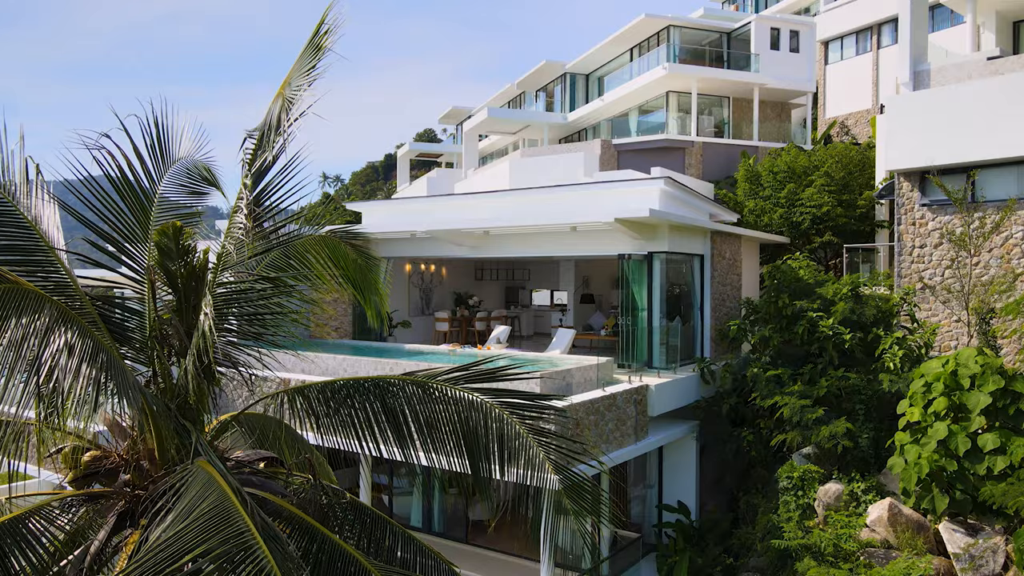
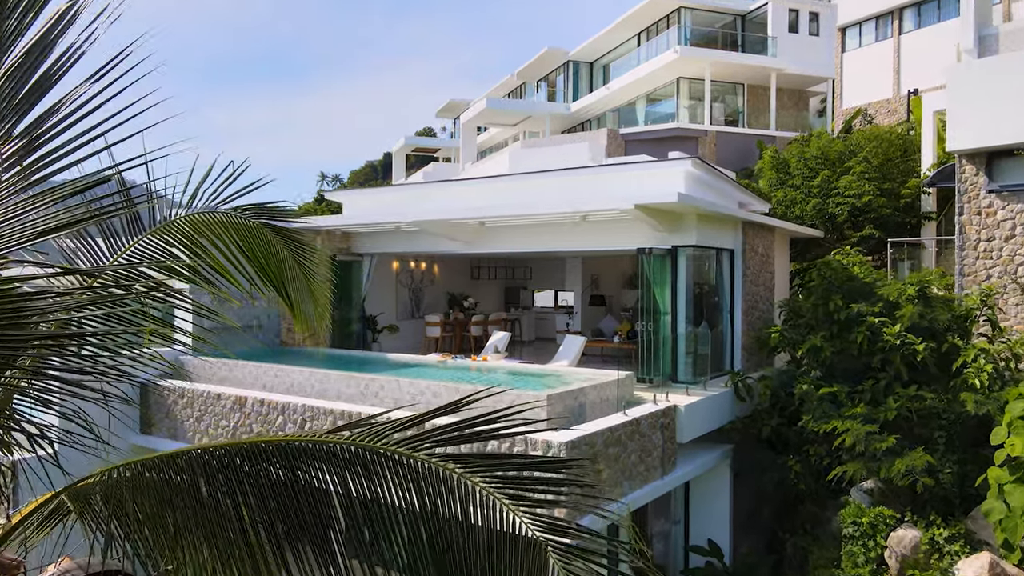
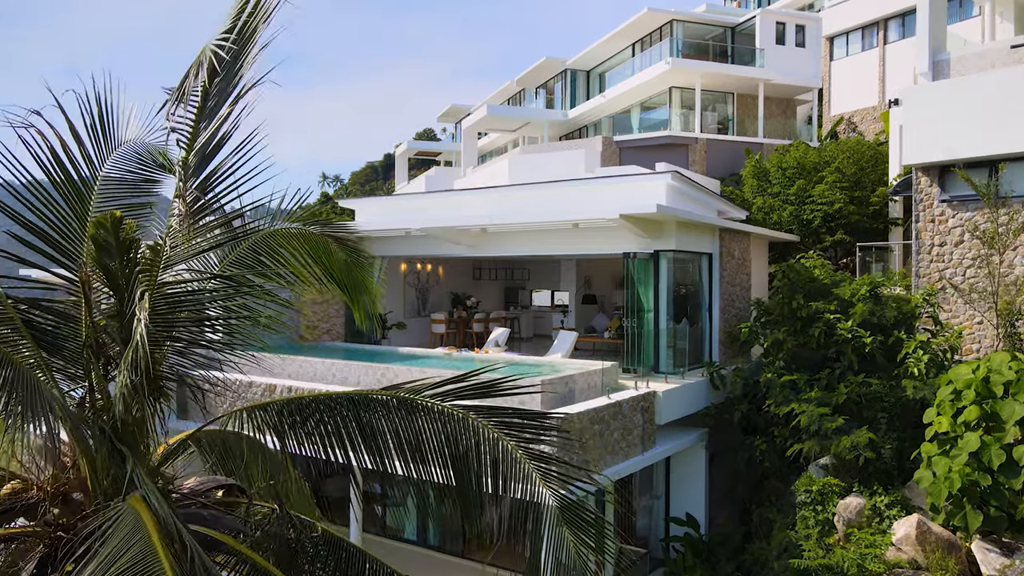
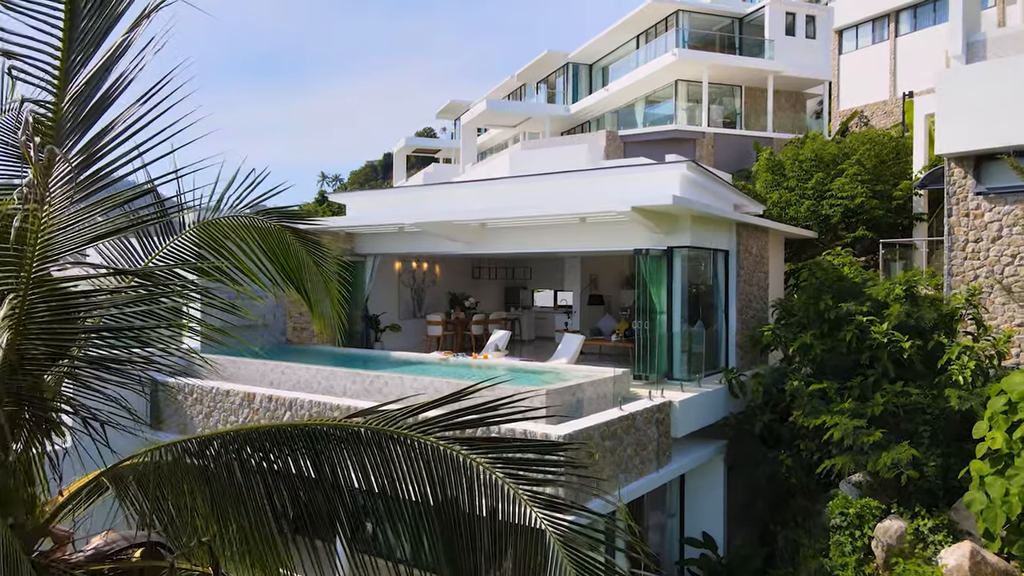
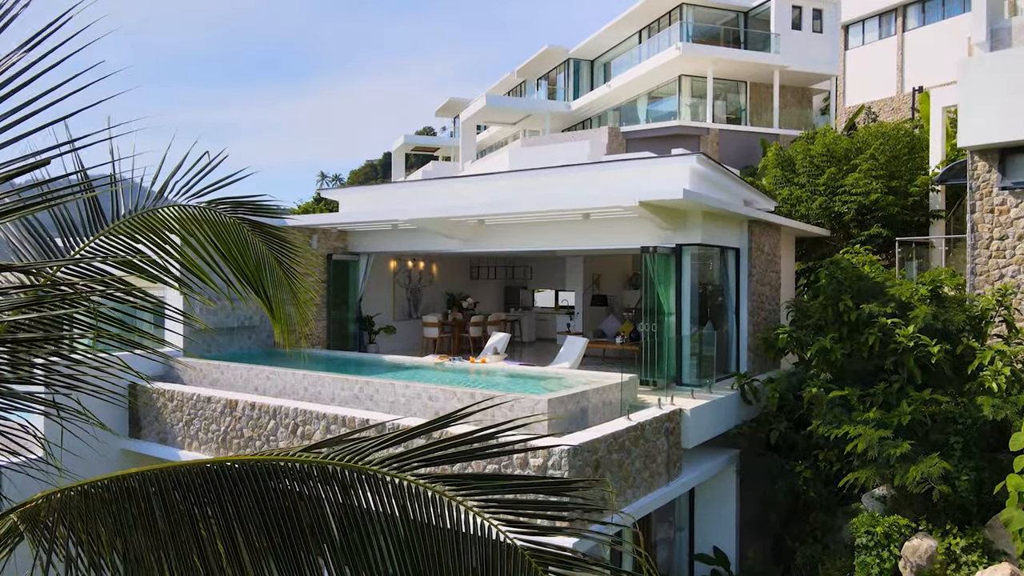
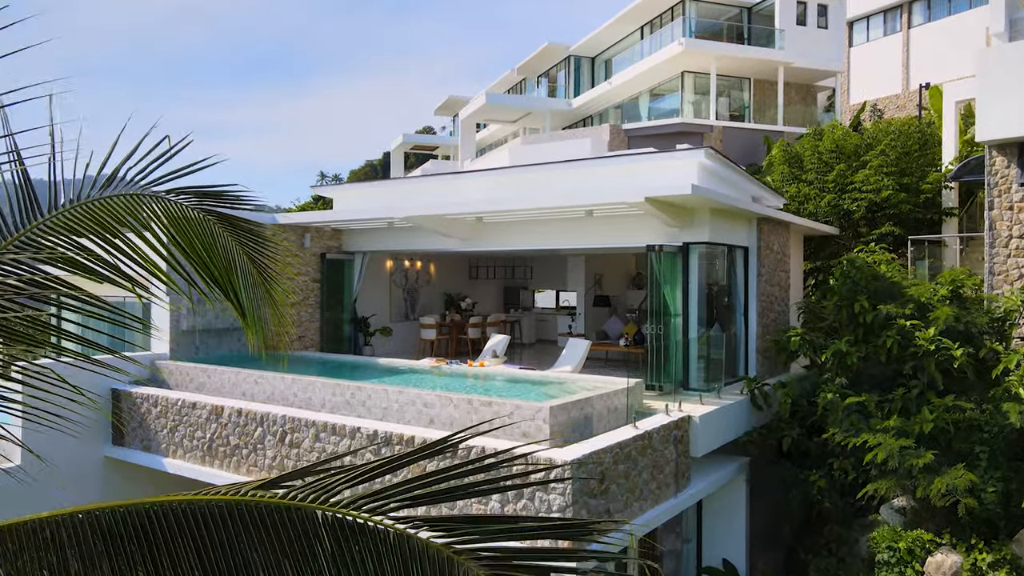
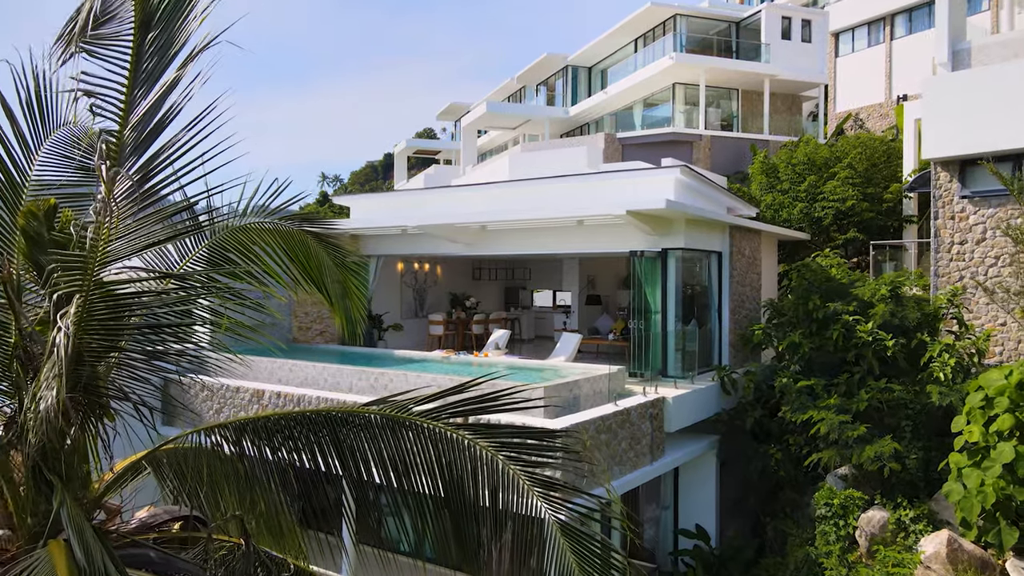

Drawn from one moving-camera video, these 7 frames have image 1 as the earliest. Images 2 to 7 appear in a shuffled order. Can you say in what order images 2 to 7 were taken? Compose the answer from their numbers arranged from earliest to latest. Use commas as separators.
3, 7, 4, 2, 5, 6
